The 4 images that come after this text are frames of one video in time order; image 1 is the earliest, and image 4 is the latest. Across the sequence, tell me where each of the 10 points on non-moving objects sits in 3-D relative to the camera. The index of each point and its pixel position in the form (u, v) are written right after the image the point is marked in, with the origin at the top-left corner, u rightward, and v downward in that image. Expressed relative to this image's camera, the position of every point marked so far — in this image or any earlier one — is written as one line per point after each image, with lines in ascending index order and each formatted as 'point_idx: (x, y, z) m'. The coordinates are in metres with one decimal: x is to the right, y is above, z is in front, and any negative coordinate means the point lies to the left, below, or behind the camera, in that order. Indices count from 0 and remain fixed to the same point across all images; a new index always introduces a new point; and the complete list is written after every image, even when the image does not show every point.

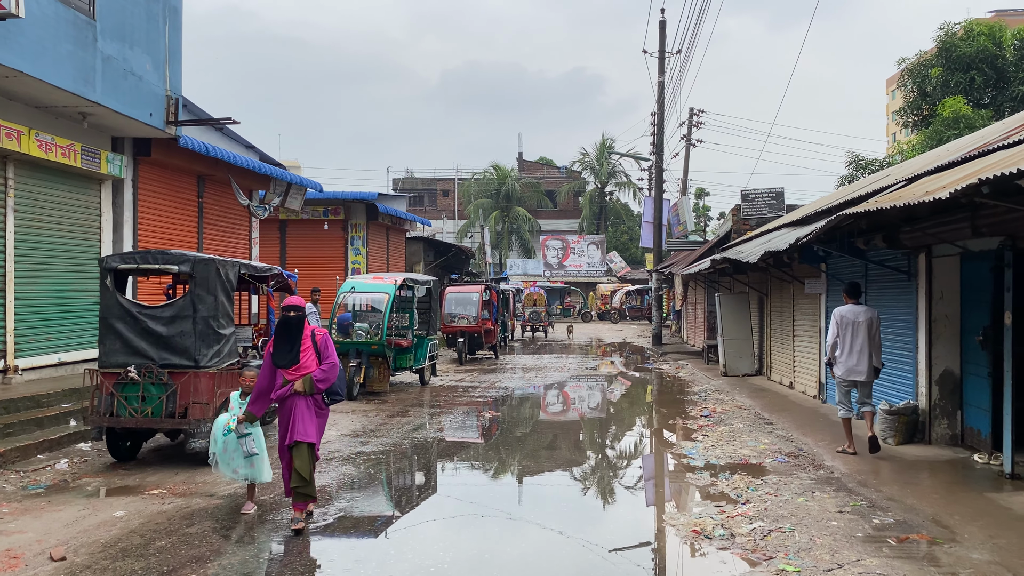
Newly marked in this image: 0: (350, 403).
0: (-2.6, -1.9, +10.7) m
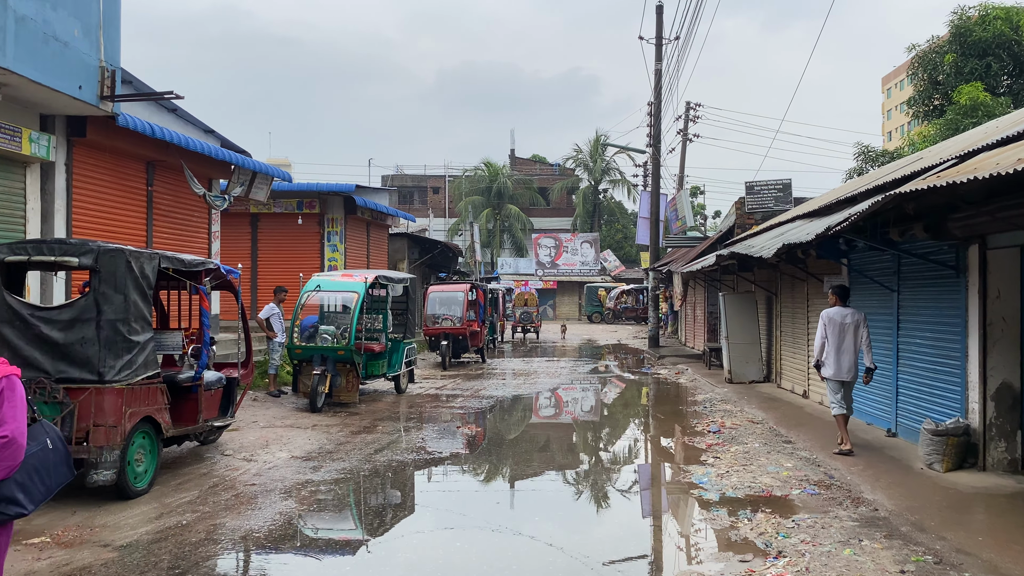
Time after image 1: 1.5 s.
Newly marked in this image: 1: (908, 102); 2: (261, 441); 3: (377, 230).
0: (-2.8, -1.8, +9.5) m
1: (+11.8, +5.5, +19.7) m
2: (-3.0, -1.8, +7.9) m
3: (-4.0, +1.7, +19.9) m
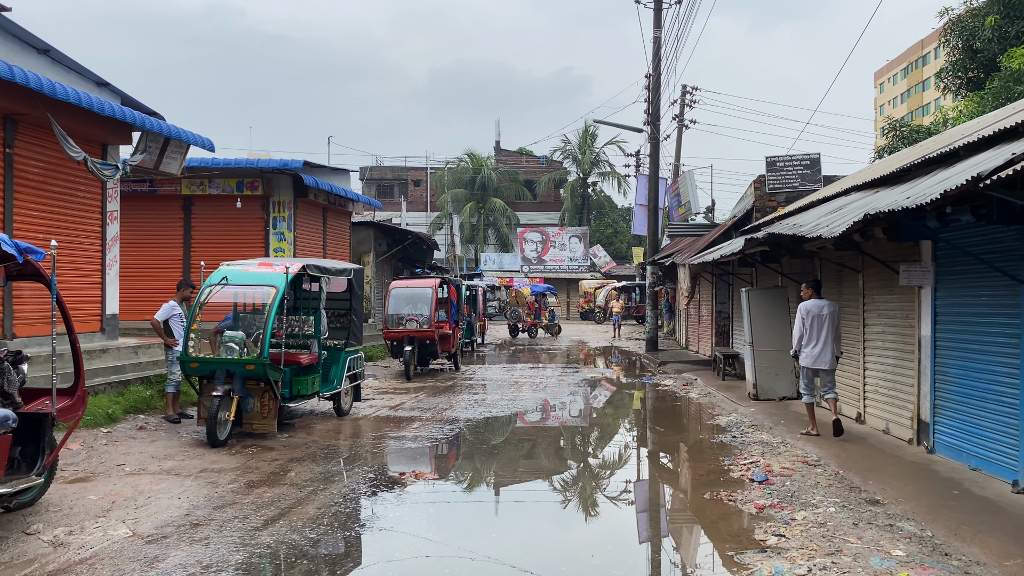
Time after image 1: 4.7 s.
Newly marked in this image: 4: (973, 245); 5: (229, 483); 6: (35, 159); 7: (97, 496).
0: (-3.2, -1.7, +7.0) m
1: (+11.2, +5.6, +17.5) m
2: (-3.3, -1.7, +5.4) m
3: (-4.6, +1.8, +17.4) m
4: (+4.2, +0.4, +6.1) m
5: (-2.6, -1.8, +6.1) m
6: (-6.3, +1.7, +8.9) m
7: (-3.5, -1.7, +5.6) m
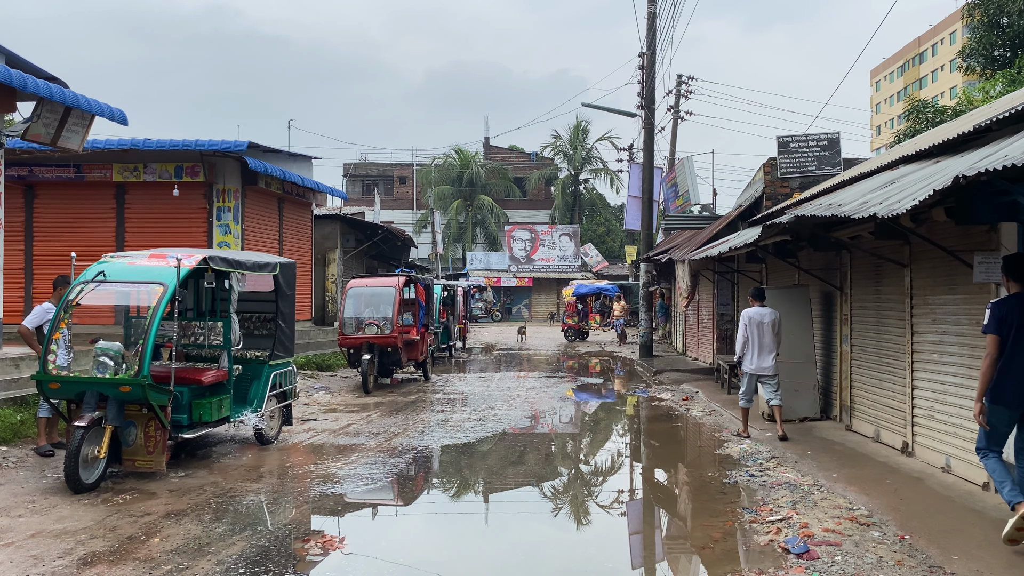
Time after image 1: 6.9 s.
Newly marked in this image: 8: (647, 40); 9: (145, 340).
0: (-3.6, -1.7, +5.3) m
1: (+10.7, +5.6, +15.9) m
2: (-3.7, -1.7, +3.7) m
3: (-5.1, +1.8, +15.7) m
4: (+3.8, +0.4, +4.5) m
5: (-3.0, -1.7, +4.4) m
6: (-6.7, +1.7, +7.1) m
7: (-3.8, -1.7, +3.8) m
8: (+3.5, +6.5, +17.5) m
9: (-3.2, -0.5, +5.8) m
